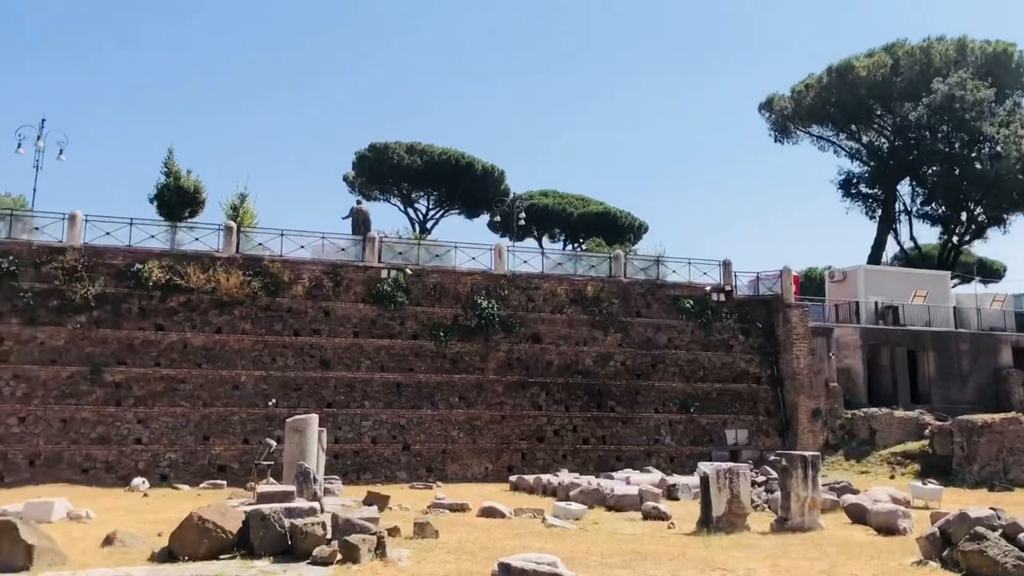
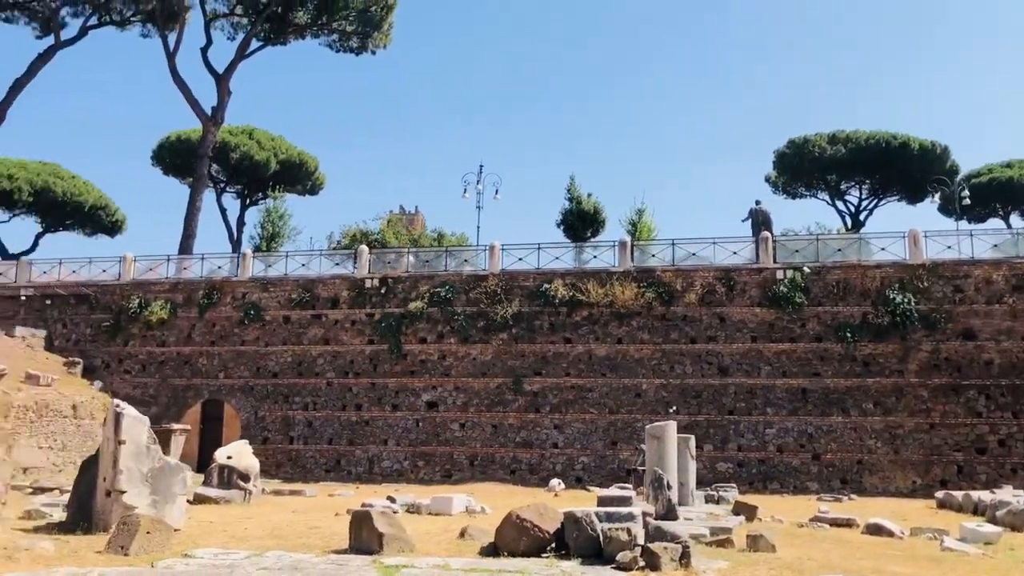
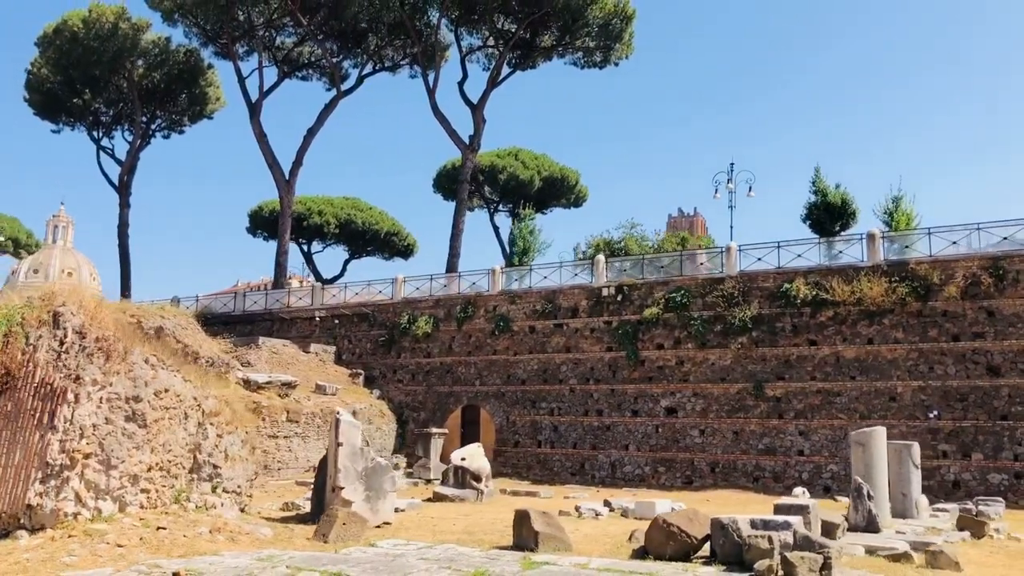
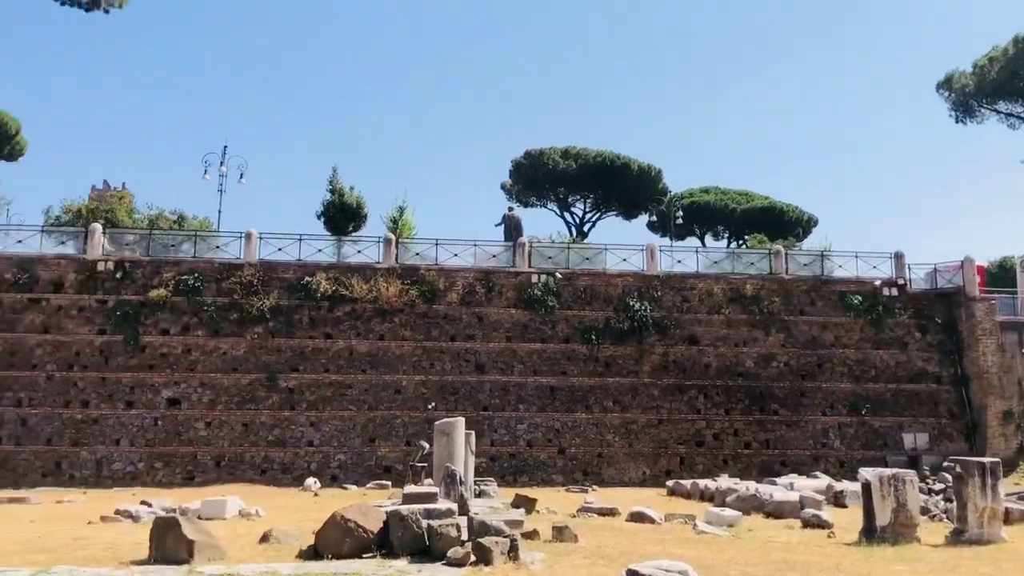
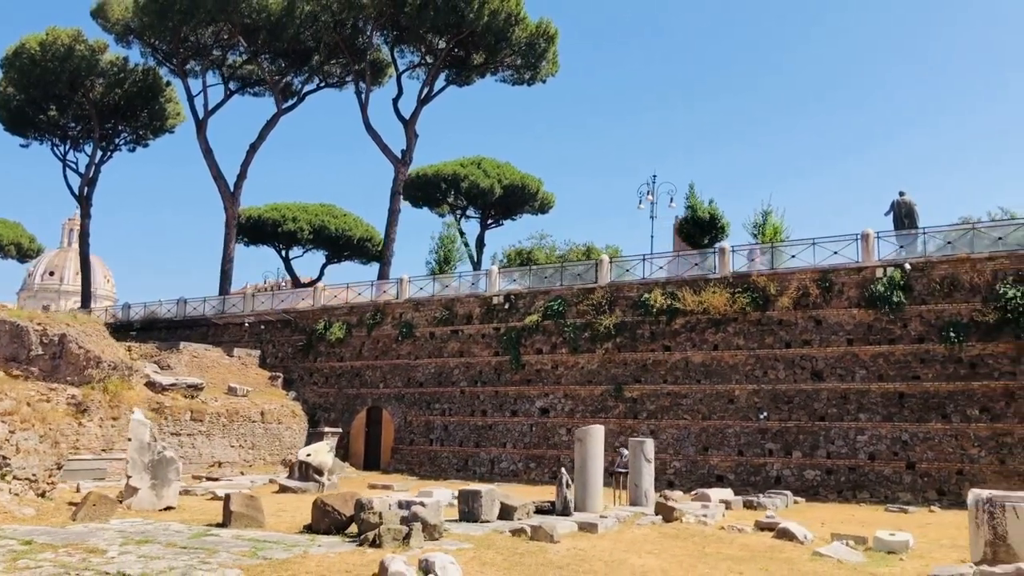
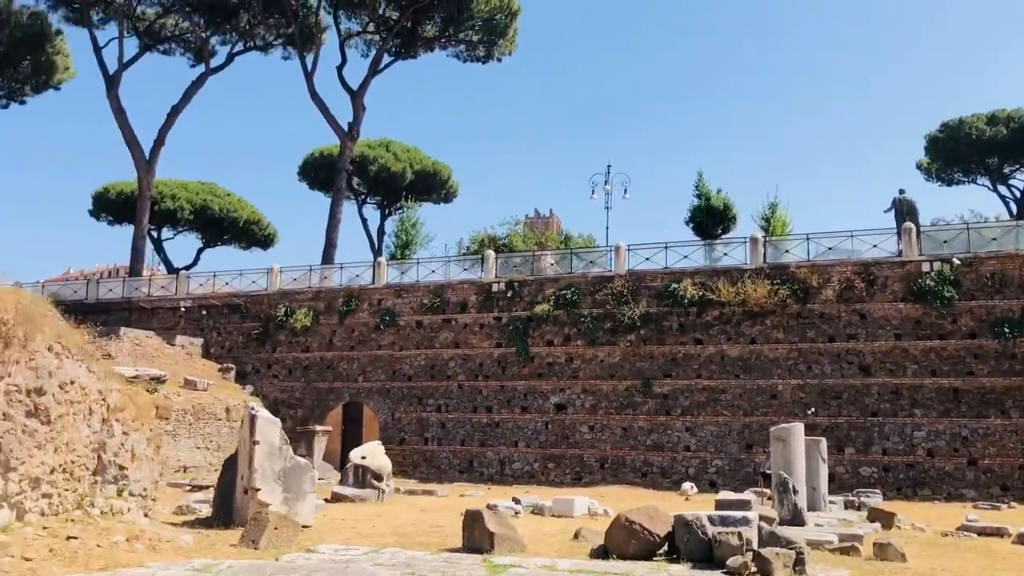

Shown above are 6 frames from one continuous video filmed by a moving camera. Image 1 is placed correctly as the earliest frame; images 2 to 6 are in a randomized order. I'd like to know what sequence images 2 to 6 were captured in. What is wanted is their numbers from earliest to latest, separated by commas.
4, 2, 6, 3, 5
